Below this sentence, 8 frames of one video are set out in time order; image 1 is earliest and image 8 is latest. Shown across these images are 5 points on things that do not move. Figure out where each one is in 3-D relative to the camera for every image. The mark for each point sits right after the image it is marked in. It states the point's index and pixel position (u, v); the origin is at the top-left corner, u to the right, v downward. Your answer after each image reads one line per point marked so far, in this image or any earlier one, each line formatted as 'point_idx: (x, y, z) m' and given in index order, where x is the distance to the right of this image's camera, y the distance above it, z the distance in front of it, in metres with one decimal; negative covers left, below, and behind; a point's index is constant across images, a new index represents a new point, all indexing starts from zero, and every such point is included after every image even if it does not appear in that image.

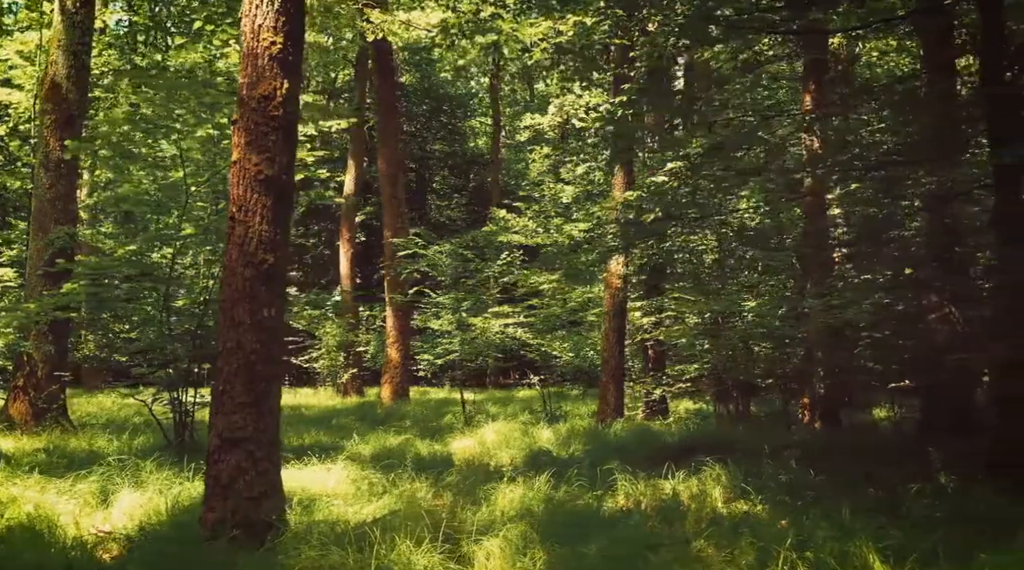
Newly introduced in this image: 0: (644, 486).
0: (+1.2, -1.9, +12.6) m
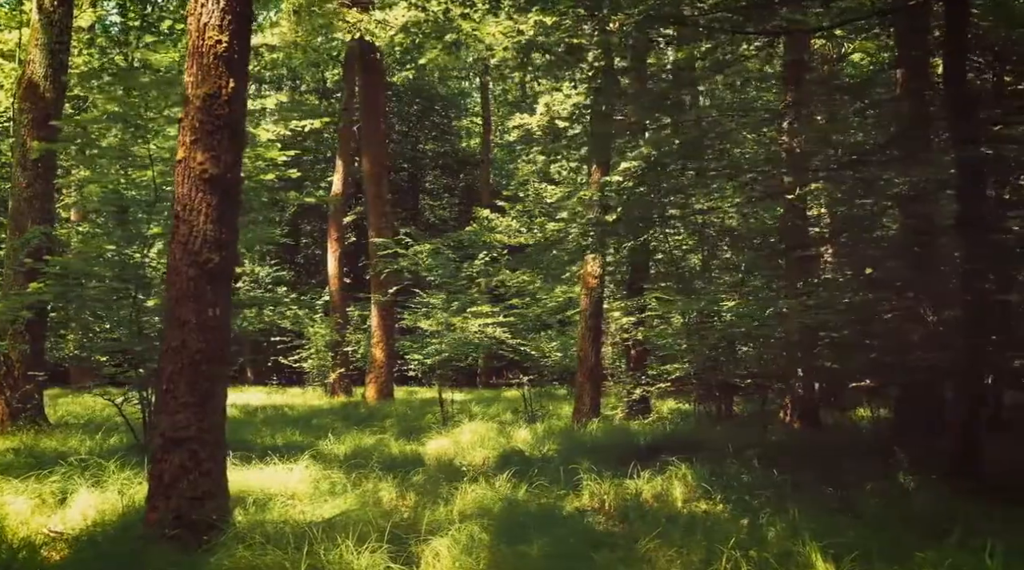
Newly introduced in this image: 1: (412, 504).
0: (+0.9, -1.9, +12.6) m
1: (-0.9, -1.9, +11.5) m
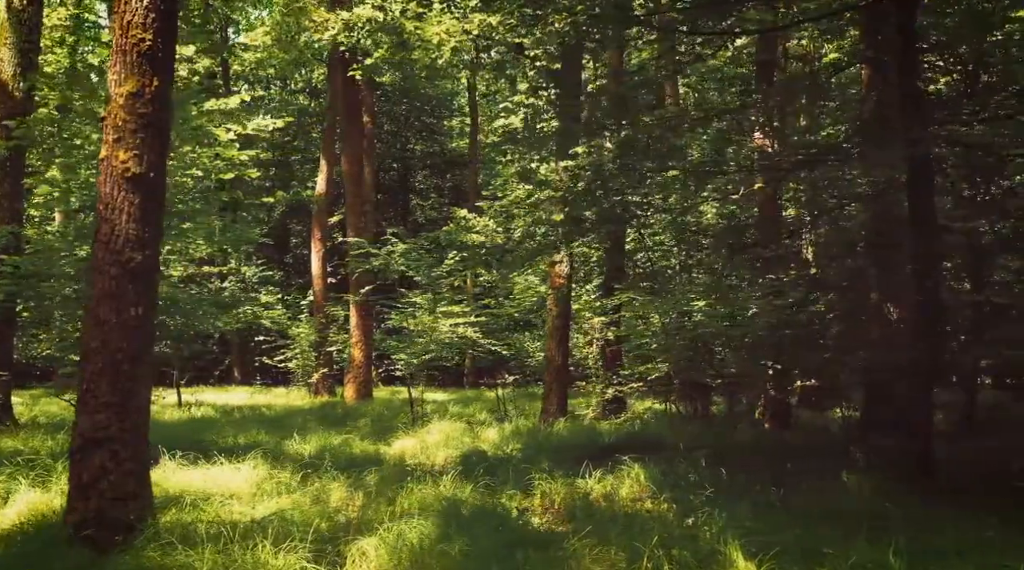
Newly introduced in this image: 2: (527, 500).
0: (+0.4, -1.9, +12.6) m
1: (-1.4, -1.9, +11.5) m
2: (+0.1, -2.0, +12.2) m
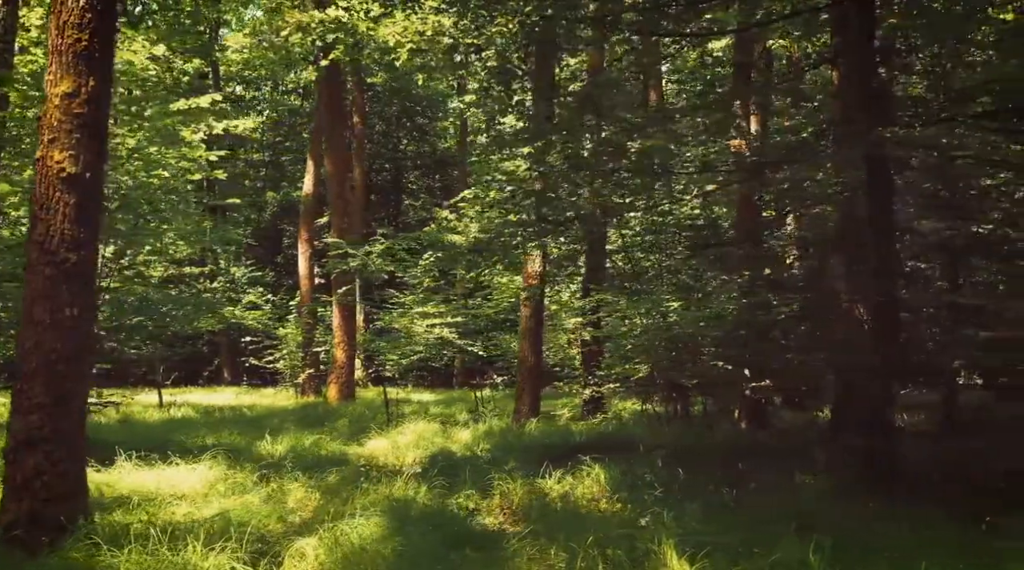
0: (0.0, -1.9, +12.6) m
1: (-1.8, -1.9, +11.5) m
2: (-0.3, -2.0, +12.2) m
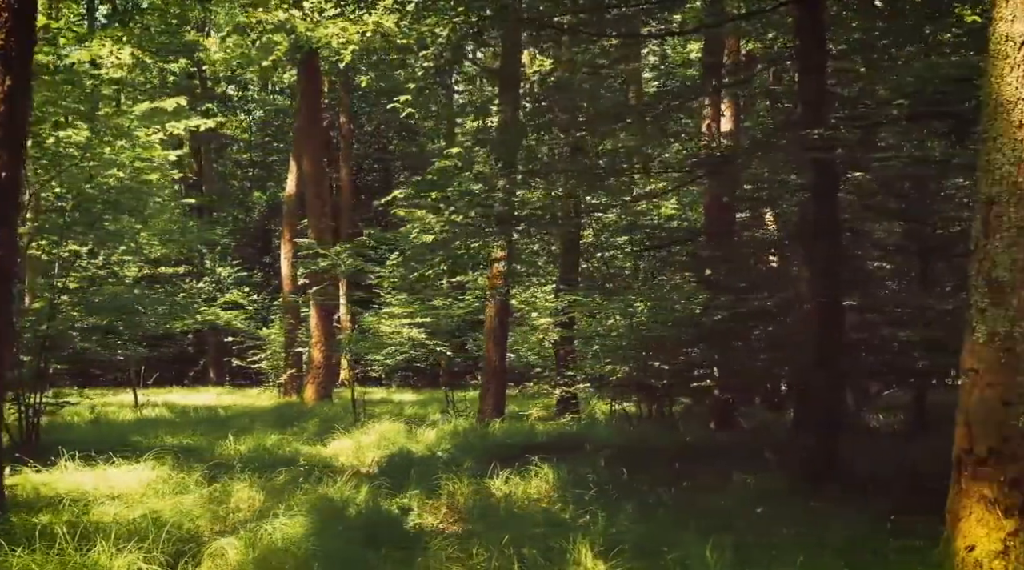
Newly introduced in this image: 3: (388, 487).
0: (-0.5, -1.9, +12.6) m
1: (-2.3, -1.9, +11.5) m
2: (-0.8, -2.0, +12.2) m
3: (-1.2, -1.9, +12.6) m
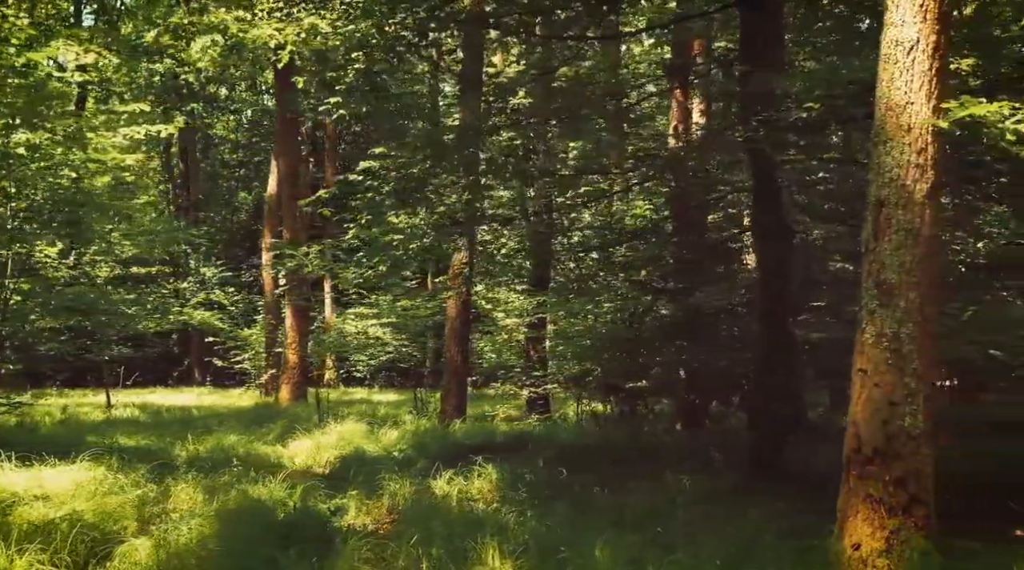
0: (-1.1, -1.9, +12.7) m
1: (-2.8, -1.9, +11.5) m
2: (-1.3, -2.0, +12.2) m
3: (-1.8, -1.9, +12.6) m
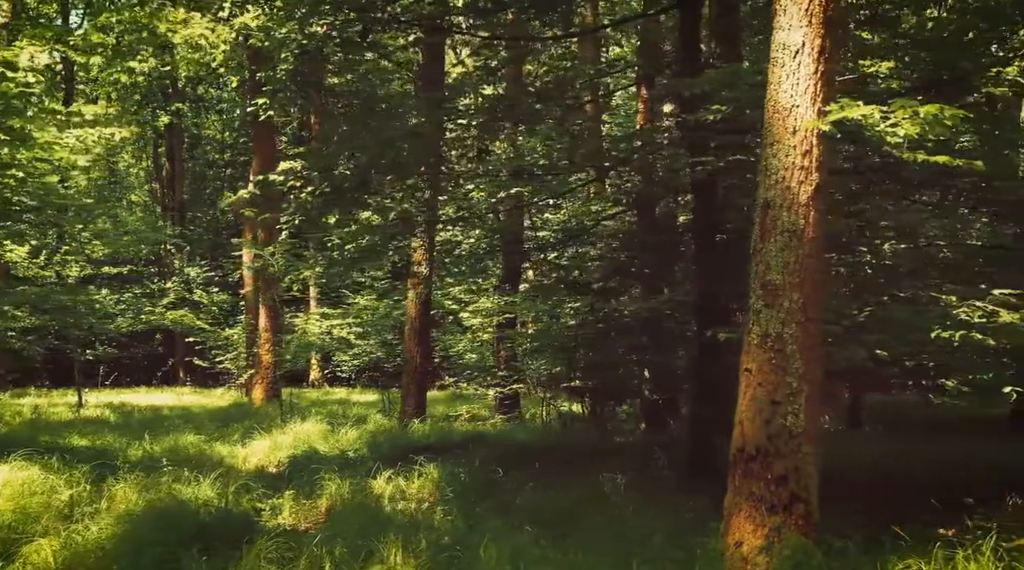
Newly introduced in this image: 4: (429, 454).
0: (-1.7, -1.9, +12.7) m
1: (-3.4, -1.9, +11.5) m
2: (-1.9, -2.0, +12.2) m
3: (-2.4, -1.9, +12.6) m
4: (-1.1, -2.0, +15.5) m
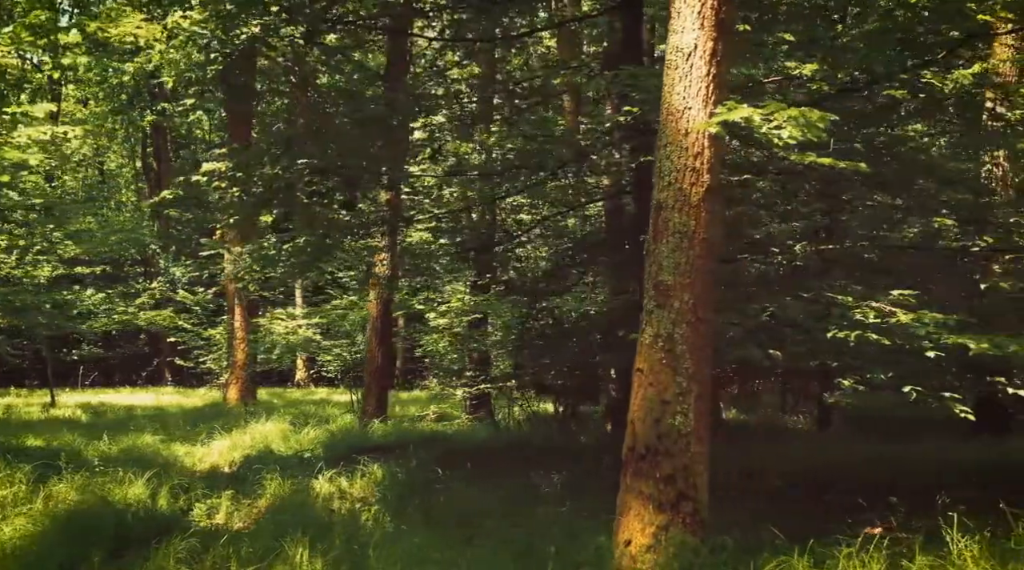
0: (-2.2, -1.9, +12.7) m
1: (-3.9, -1.9, +11.5) m
2: (-2.5, -2.0, +12.2) m
3: (-2.9, -1.9, +12.6) m
4: (-1.7, -2.0, +15.5) m
